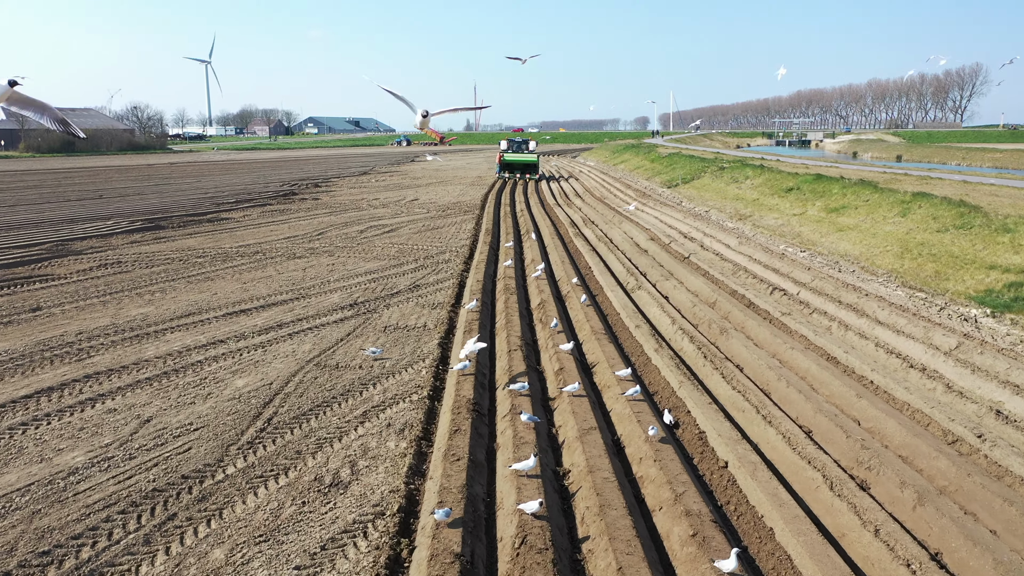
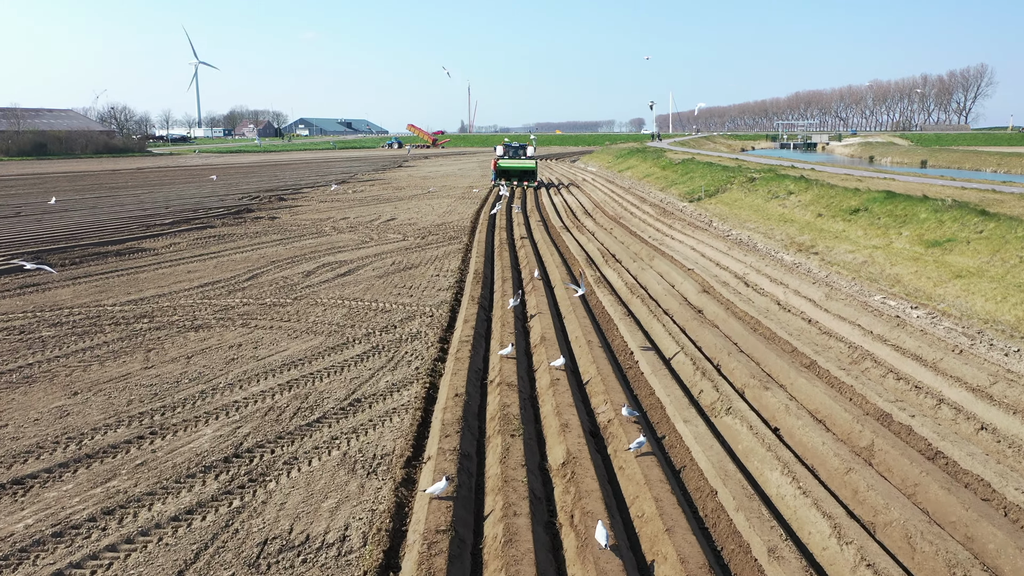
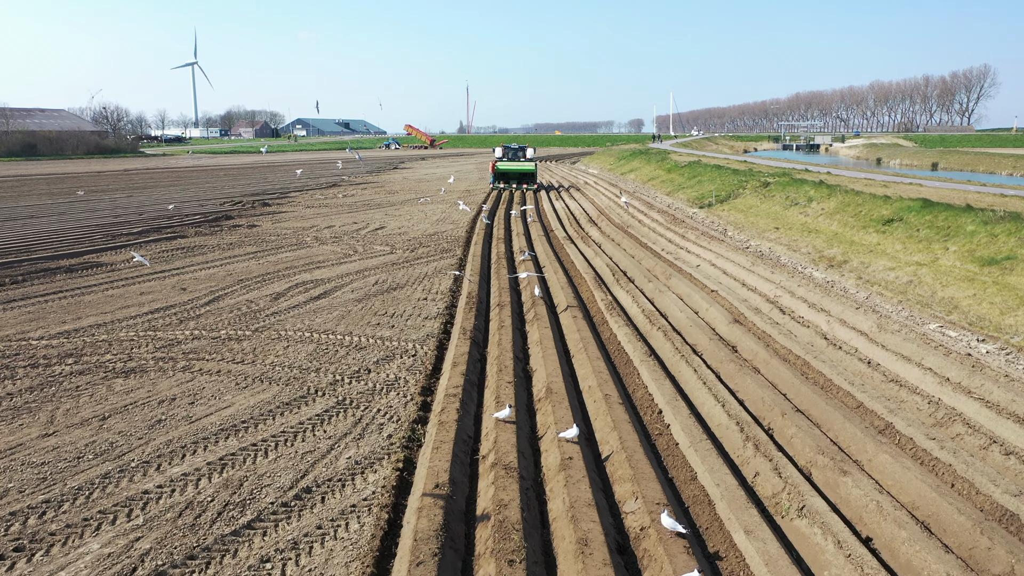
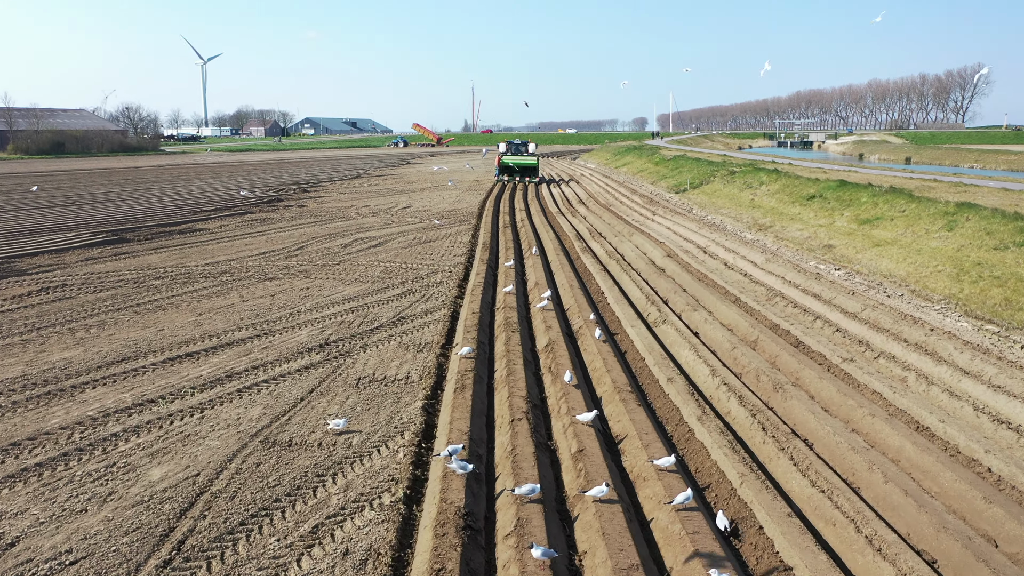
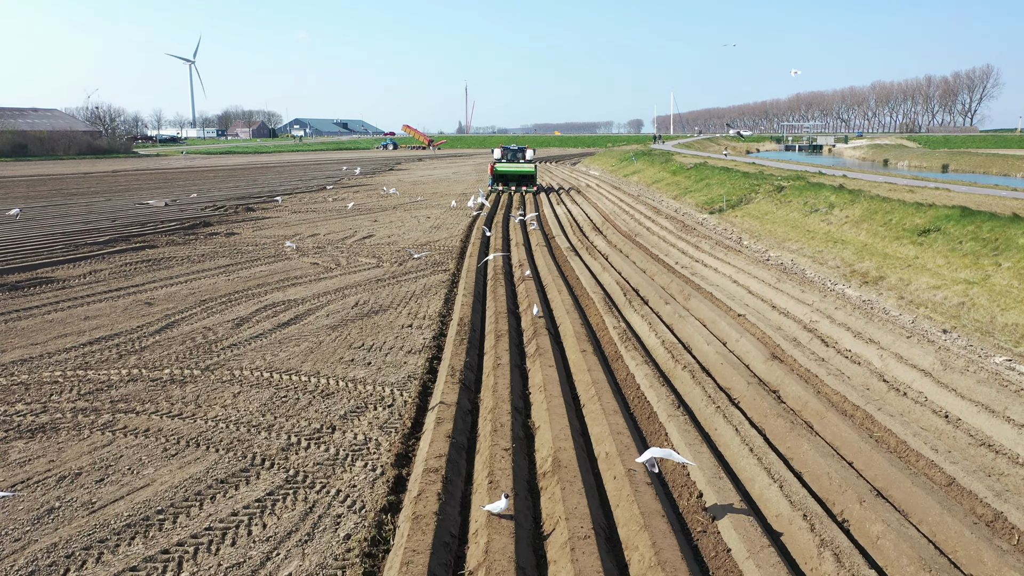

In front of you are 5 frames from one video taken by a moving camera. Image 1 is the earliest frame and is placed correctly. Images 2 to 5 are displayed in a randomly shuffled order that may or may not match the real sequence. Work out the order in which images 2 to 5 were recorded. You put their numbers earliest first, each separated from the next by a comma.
4, 2, 3, 5
